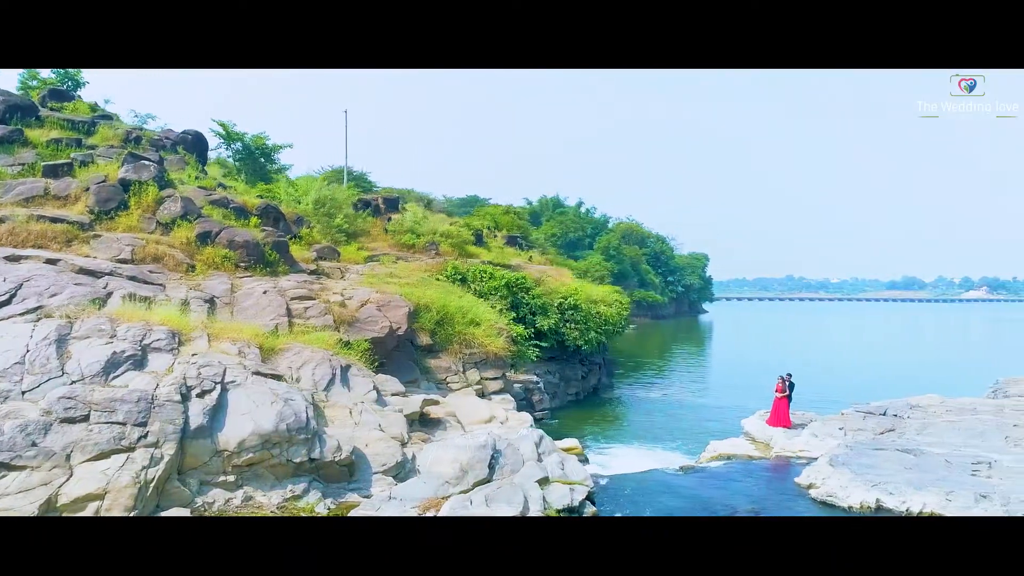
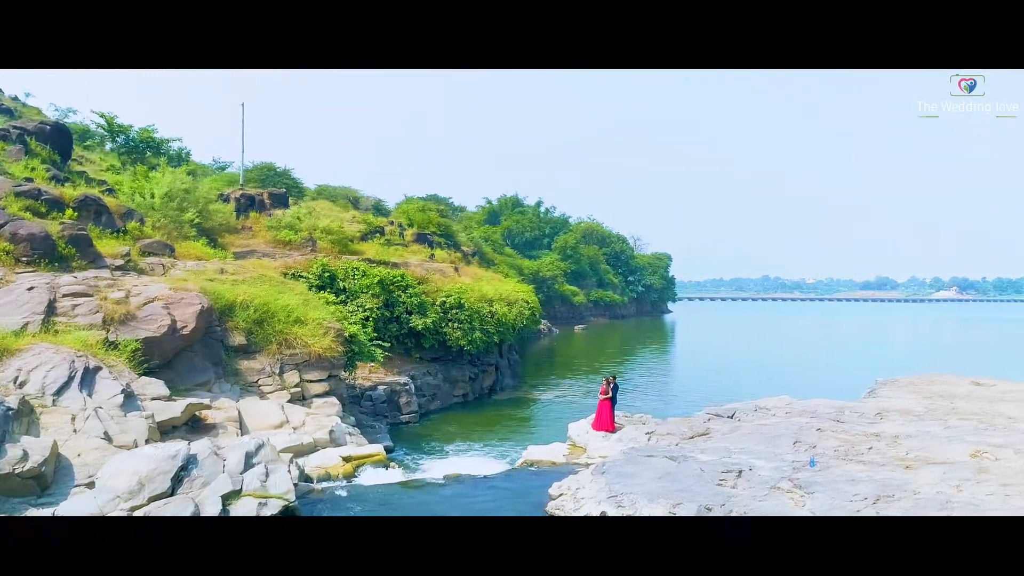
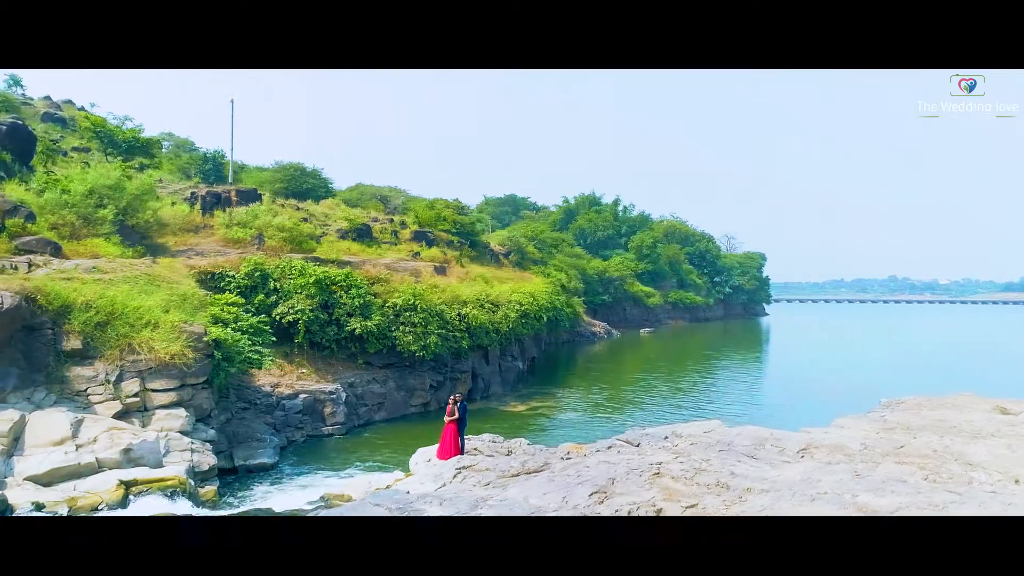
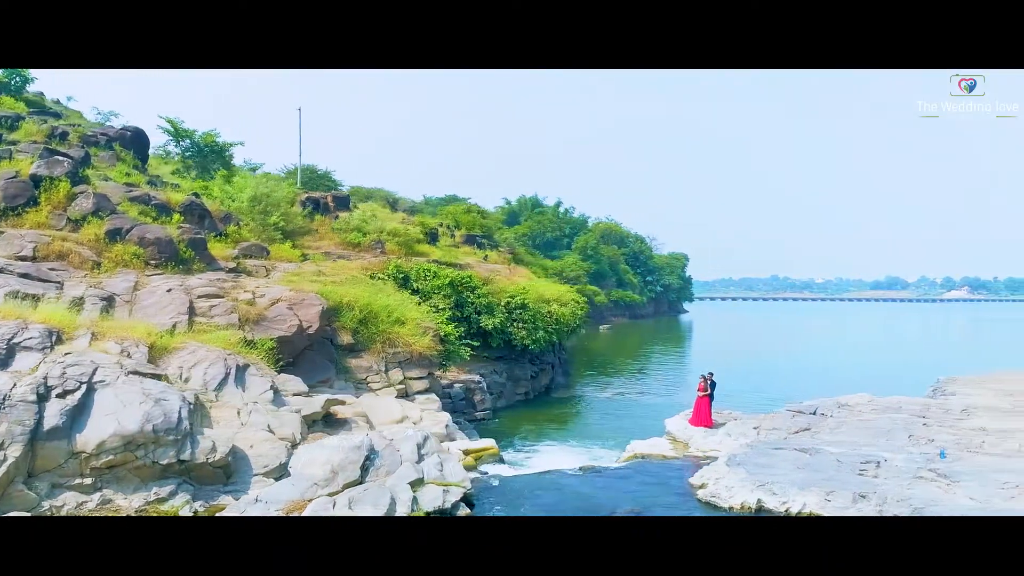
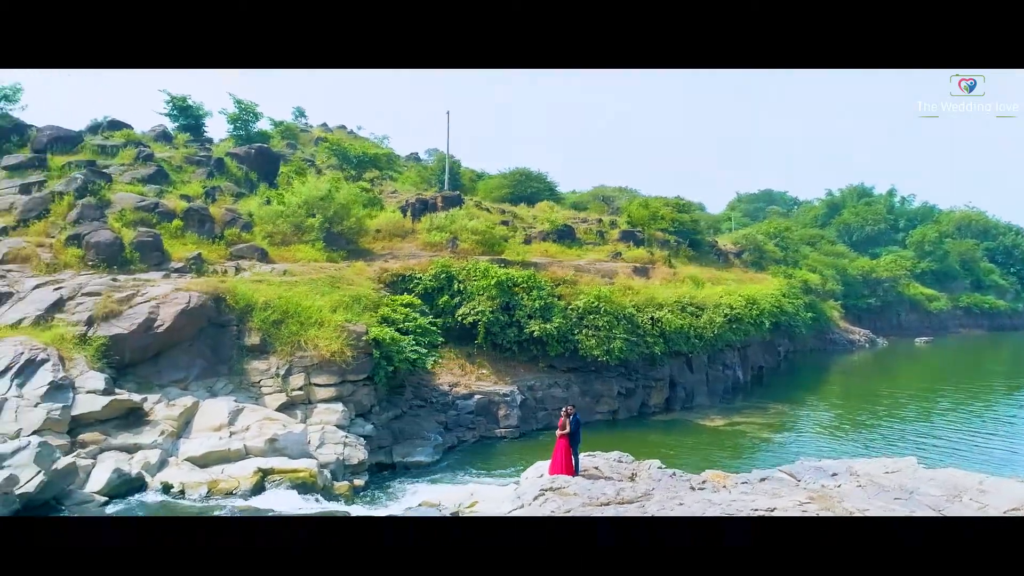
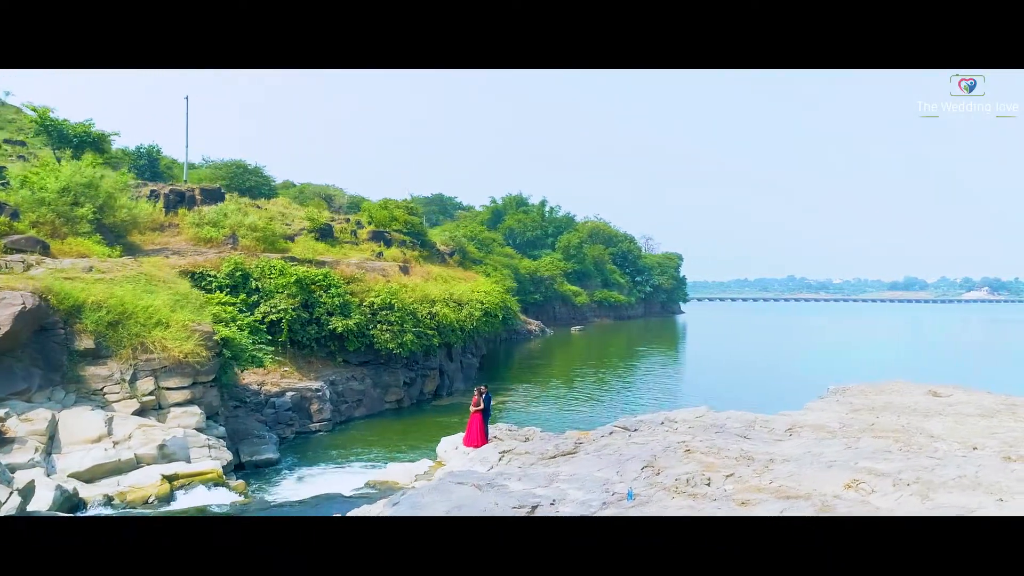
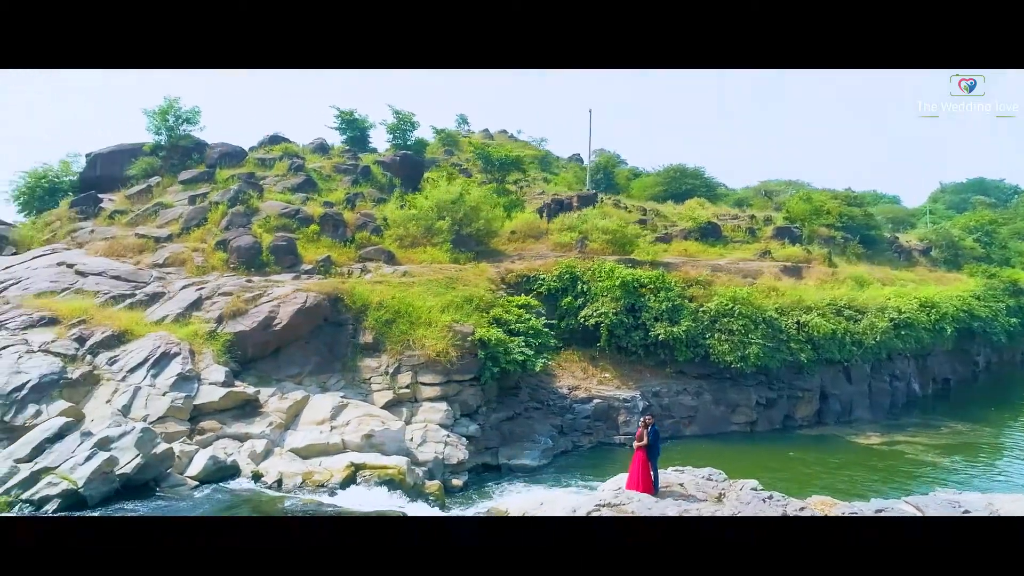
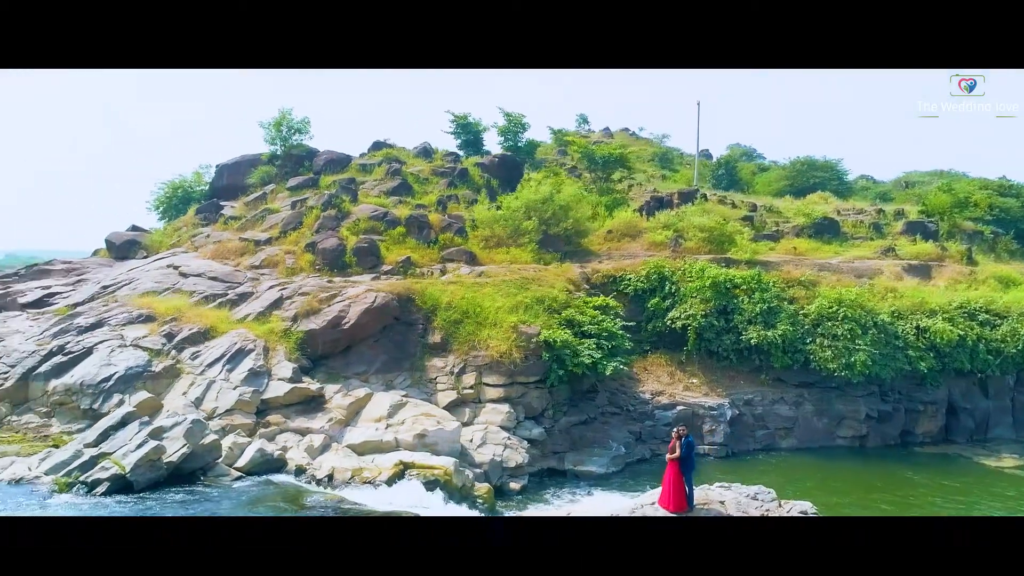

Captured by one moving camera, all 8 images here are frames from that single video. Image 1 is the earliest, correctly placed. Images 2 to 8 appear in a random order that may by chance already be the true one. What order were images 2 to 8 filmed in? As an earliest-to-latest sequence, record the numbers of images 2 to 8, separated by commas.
4, 2, 6, 3, 5, 7, 8
